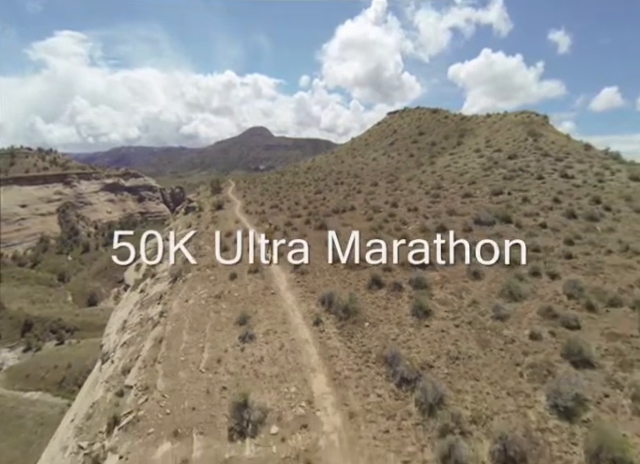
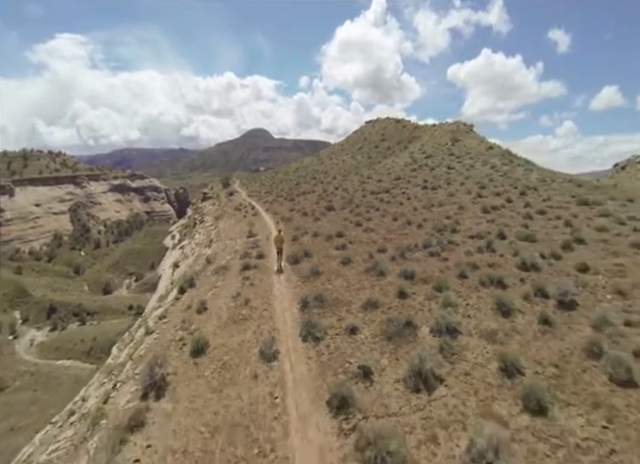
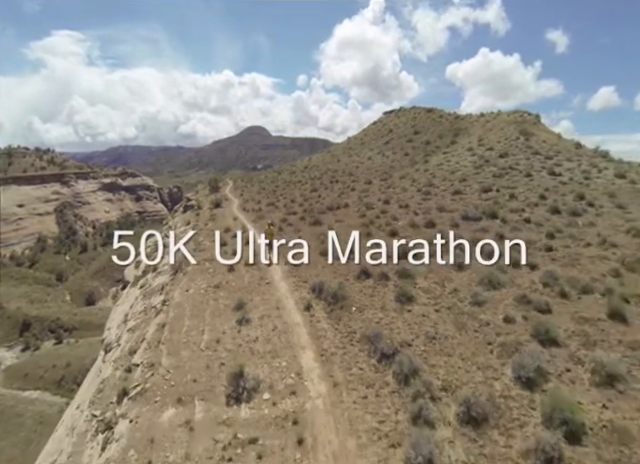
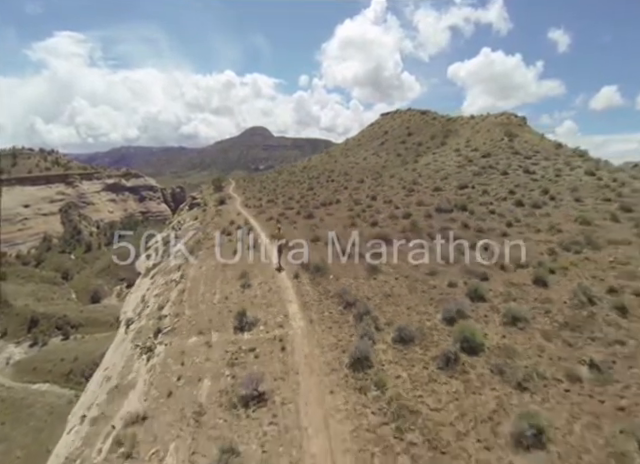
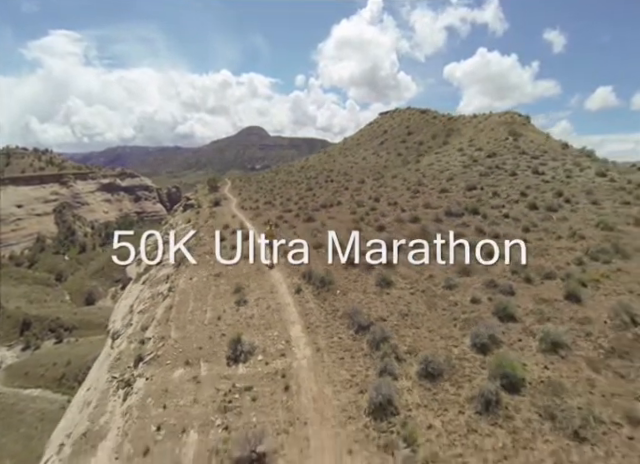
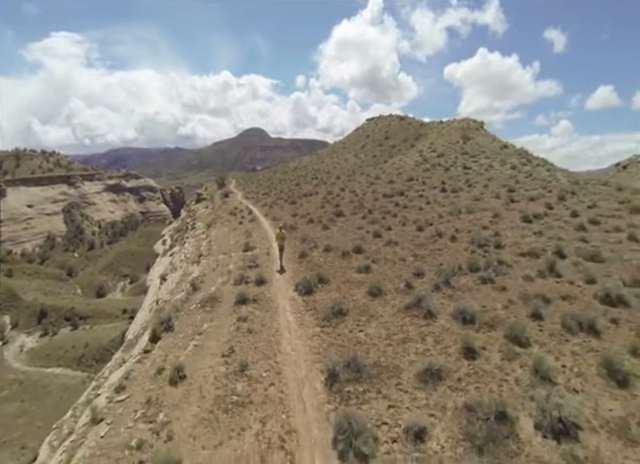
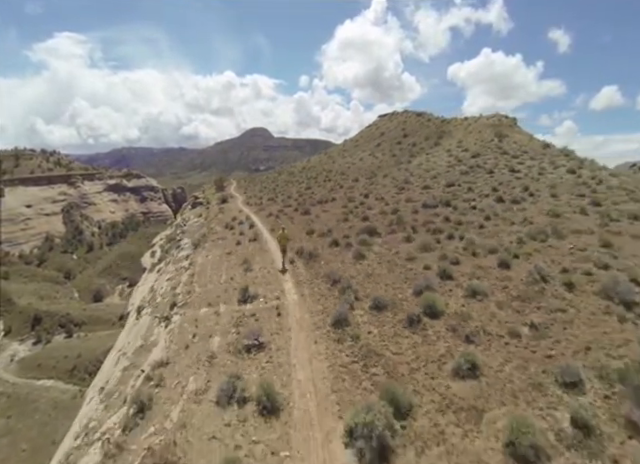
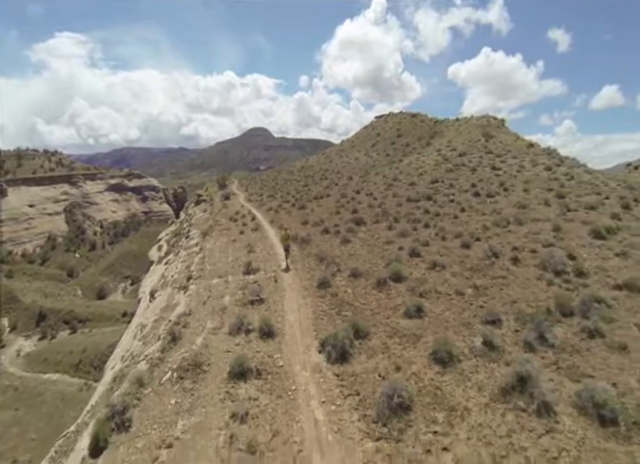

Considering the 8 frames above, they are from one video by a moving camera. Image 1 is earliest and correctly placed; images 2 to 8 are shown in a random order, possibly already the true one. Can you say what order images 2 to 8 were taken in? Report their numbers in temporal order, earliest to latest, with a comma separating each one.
3, 5, 4, 7, 8, 6, 2
